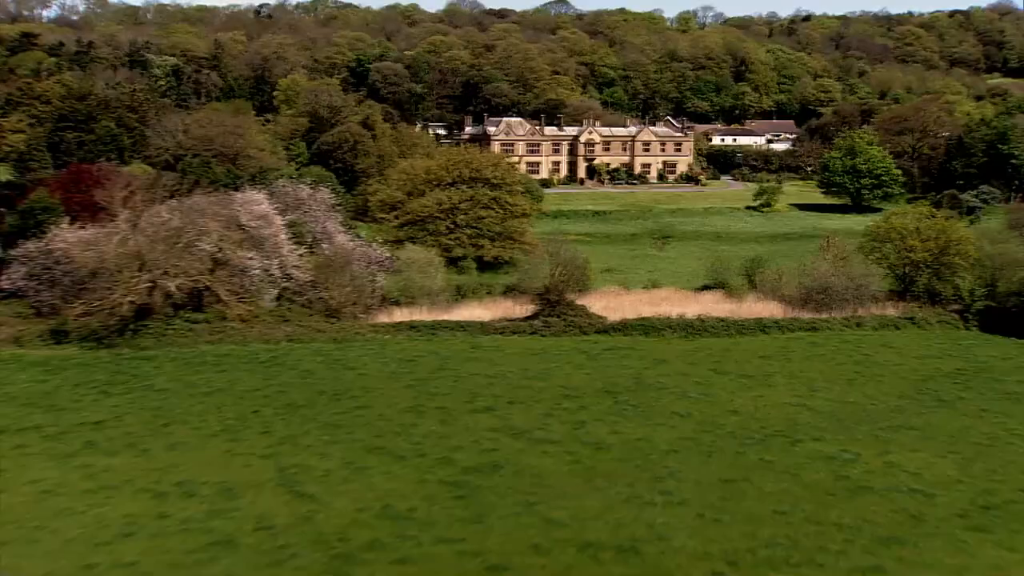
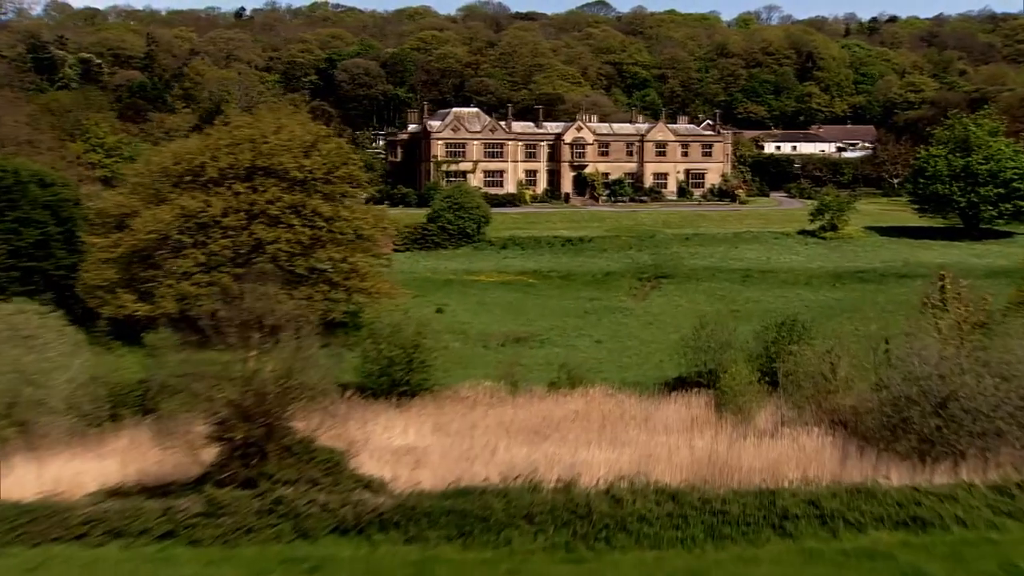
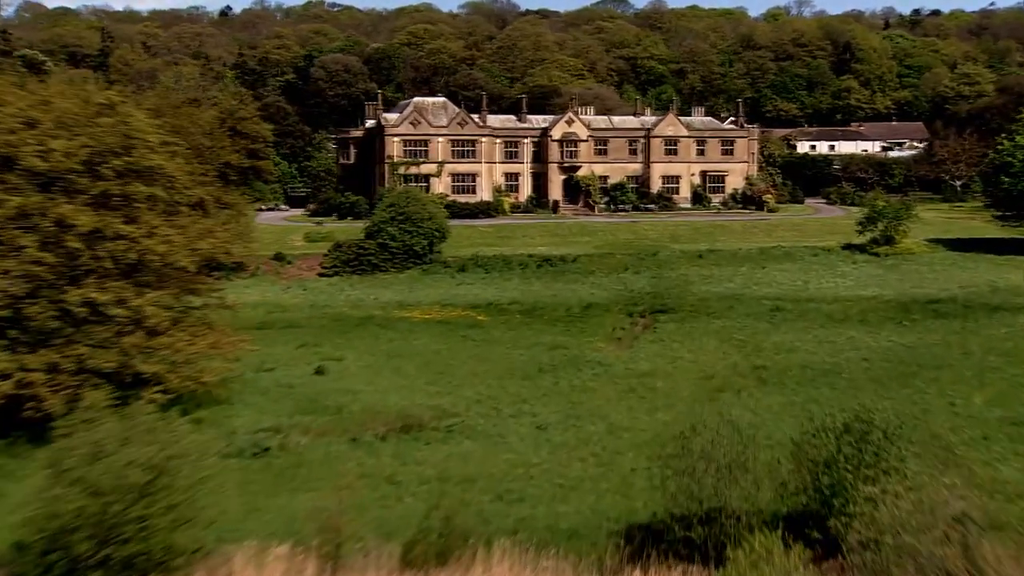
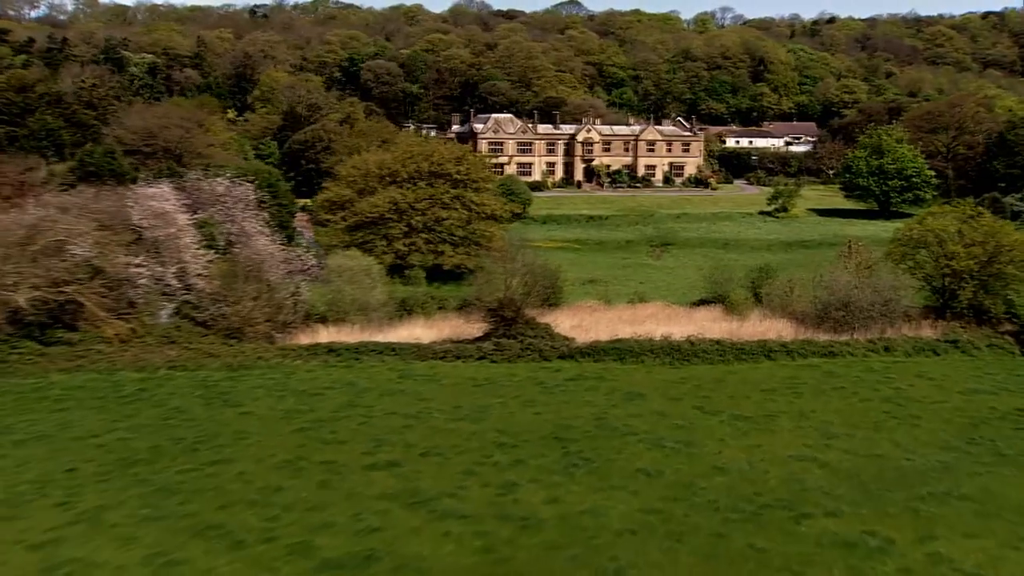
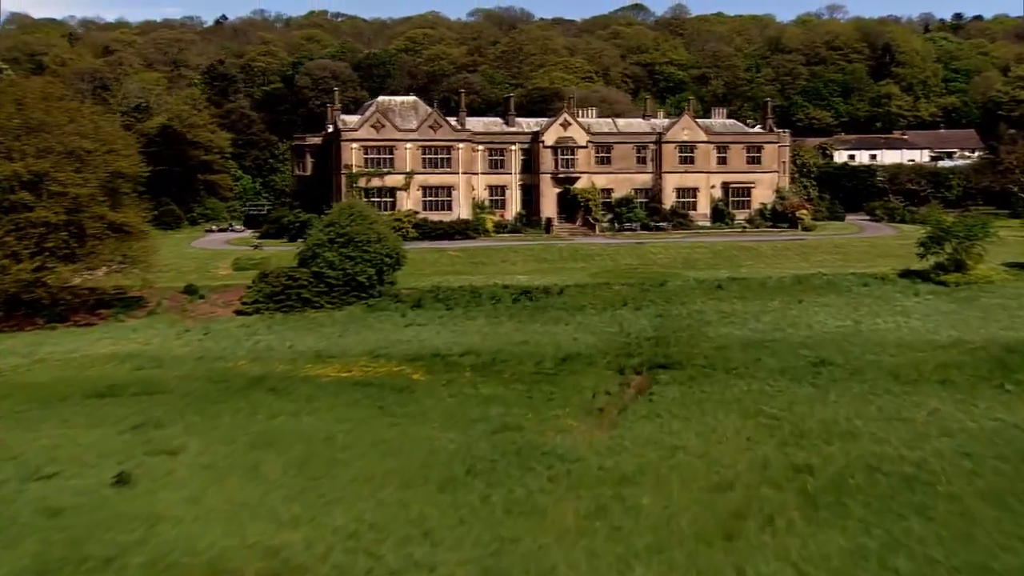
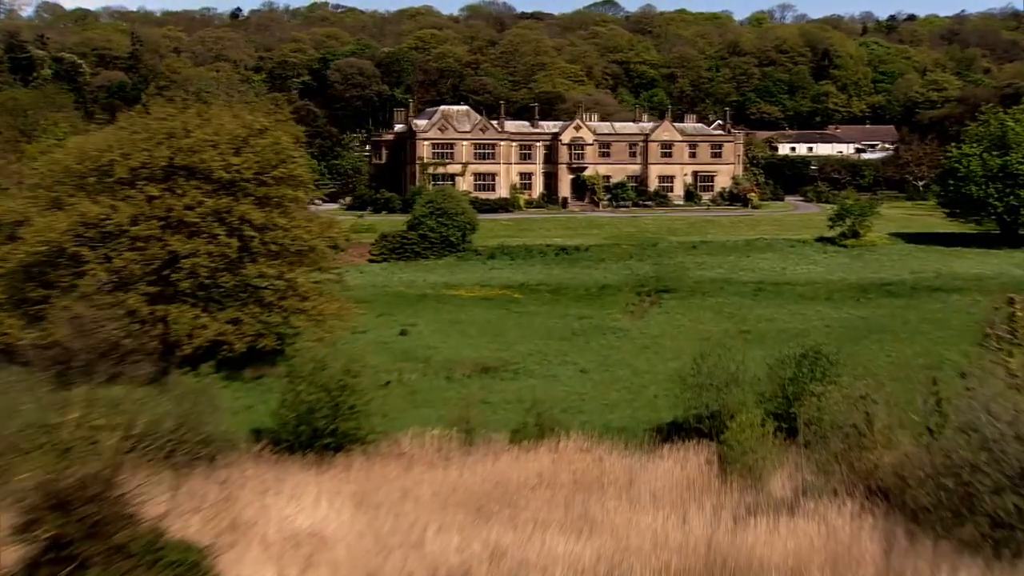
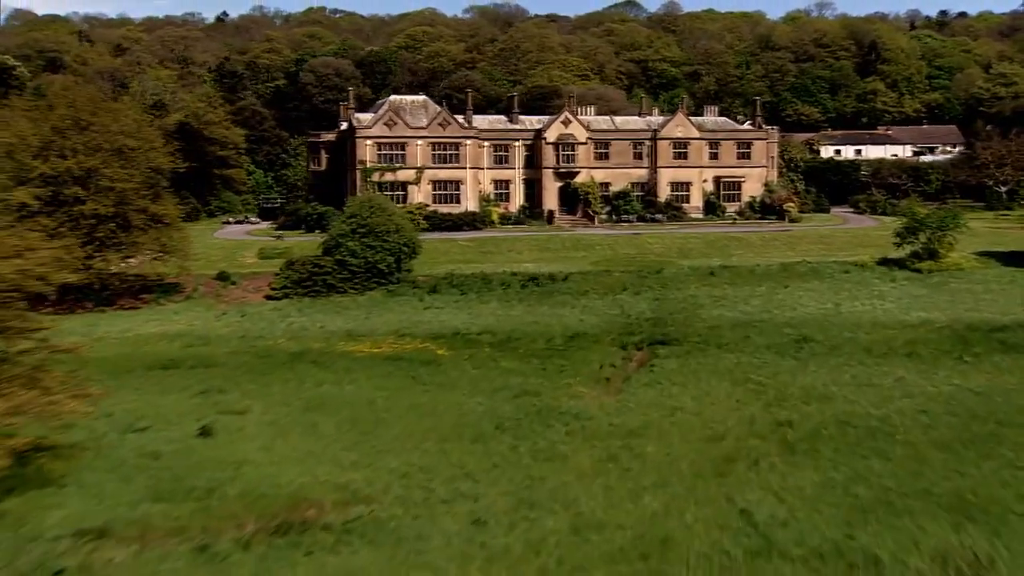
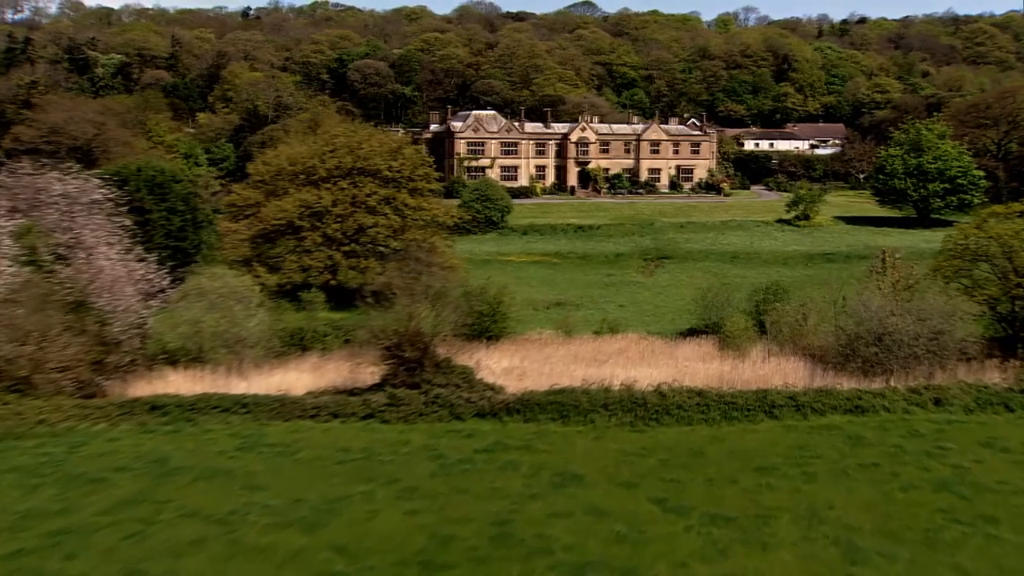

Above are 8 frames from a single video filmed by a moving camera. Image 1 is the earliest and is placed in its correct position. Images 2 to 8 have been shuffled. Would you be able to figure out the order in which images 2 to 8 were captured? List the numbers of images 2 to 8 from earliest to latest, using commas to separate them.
4, 8, 2, 6, 3, 7, 5
